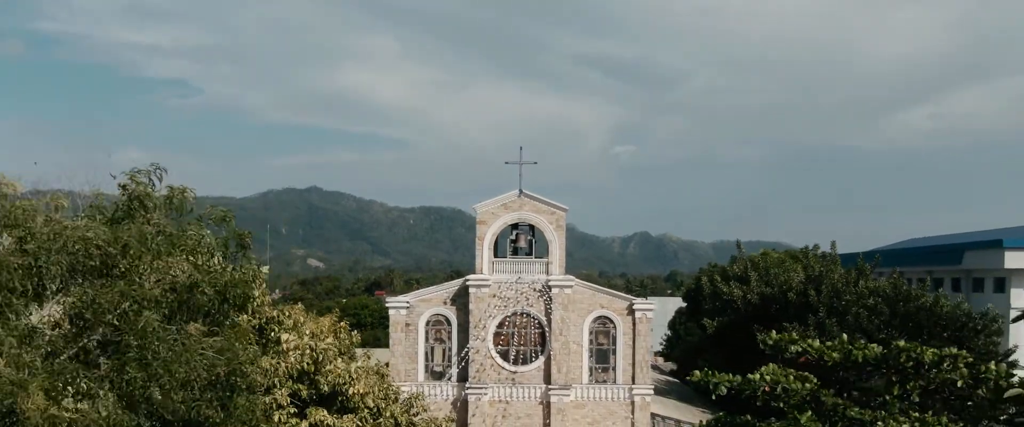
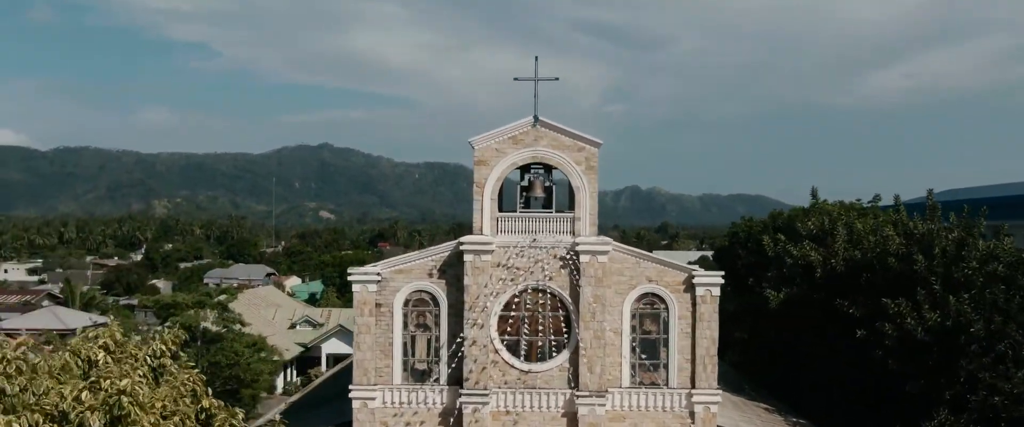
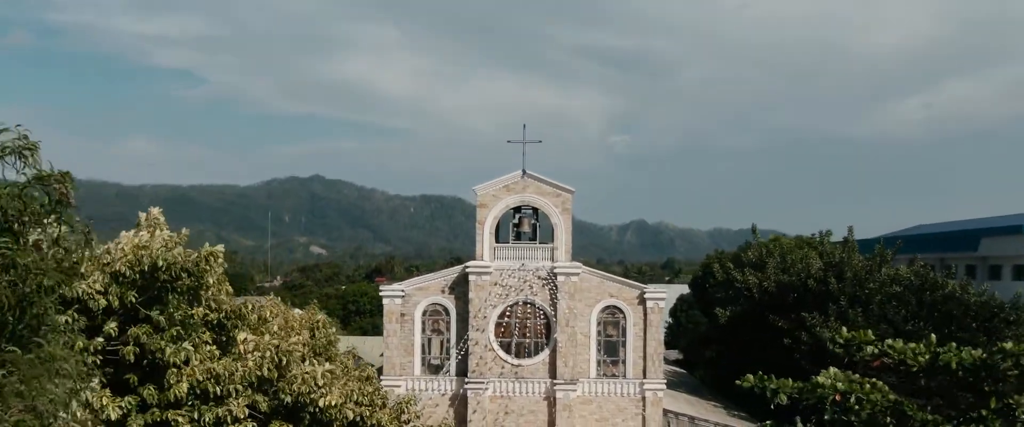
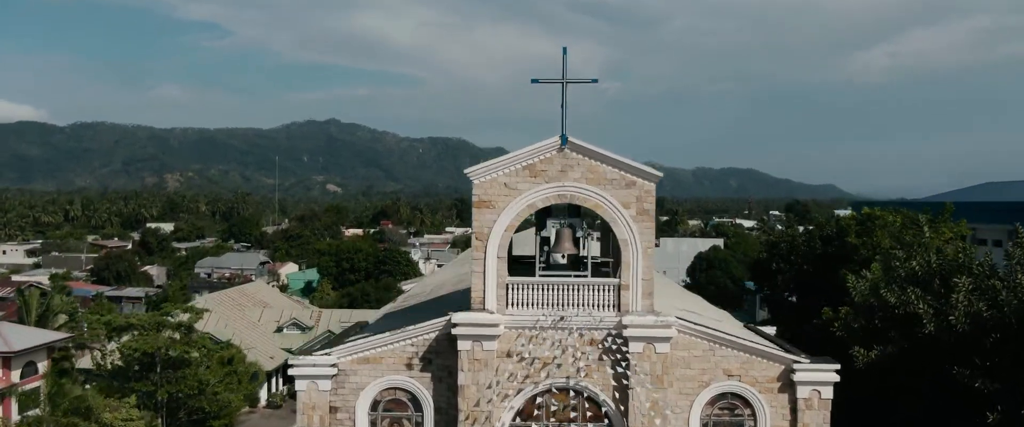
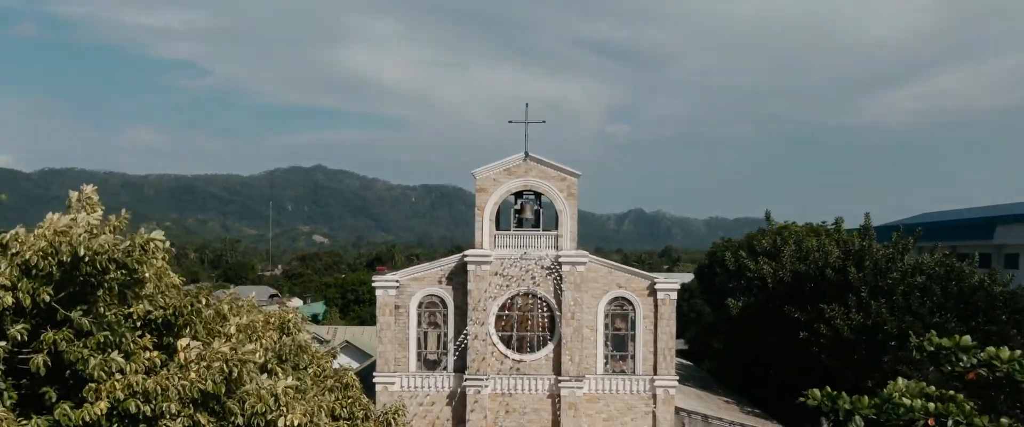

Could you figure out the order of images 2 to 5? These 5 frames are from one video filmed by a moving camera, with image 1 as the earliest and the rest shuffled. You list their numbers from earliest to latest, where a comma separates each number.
3, 5, 2, 4
